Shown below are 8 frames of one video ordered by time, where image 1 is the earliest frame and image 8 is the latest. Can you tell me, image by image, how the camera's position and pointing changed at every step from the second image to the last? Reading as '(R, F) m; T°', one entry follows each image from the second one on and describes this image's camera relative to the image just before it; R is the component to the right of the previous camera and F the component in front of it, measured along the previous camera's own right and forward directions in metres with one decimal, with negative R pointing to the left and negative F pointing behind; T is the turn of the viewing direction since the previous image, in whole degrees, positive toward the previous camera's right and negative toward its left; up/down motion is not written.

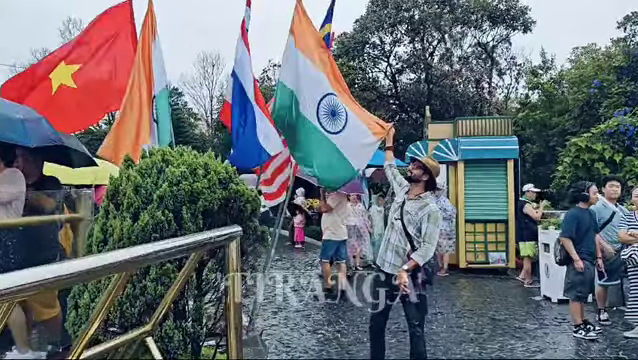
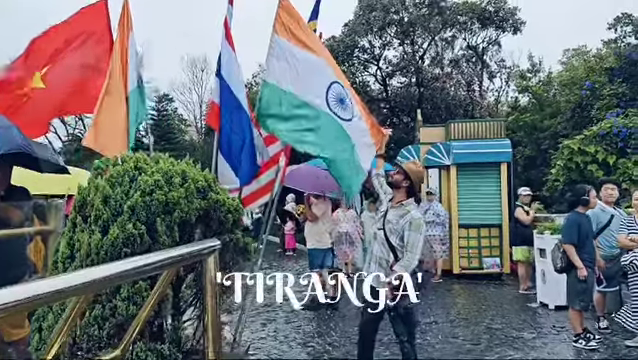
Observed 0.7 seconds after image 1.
(0.0, +0.3) m; +1°
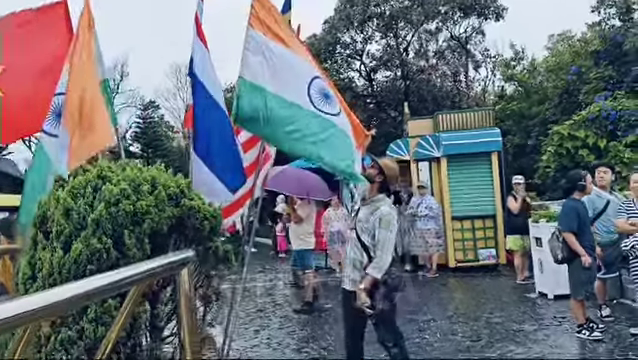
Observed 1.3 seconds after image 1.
(+0.1, +0.3) m; +1°
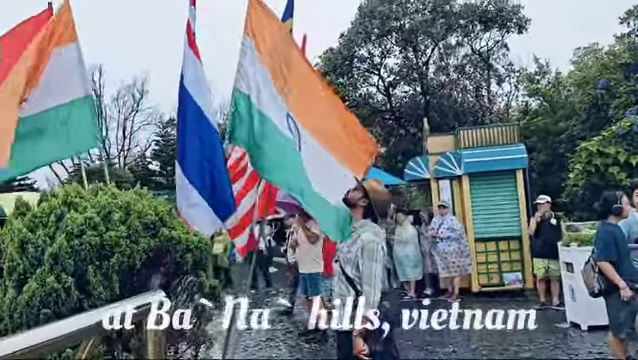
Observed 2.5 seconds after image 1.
(+0.1, +0.5) m; -2°
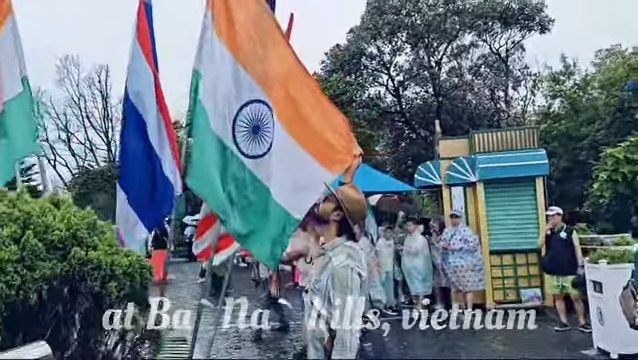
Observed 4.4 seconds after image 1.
(+0.2, +0.8) m; -1°
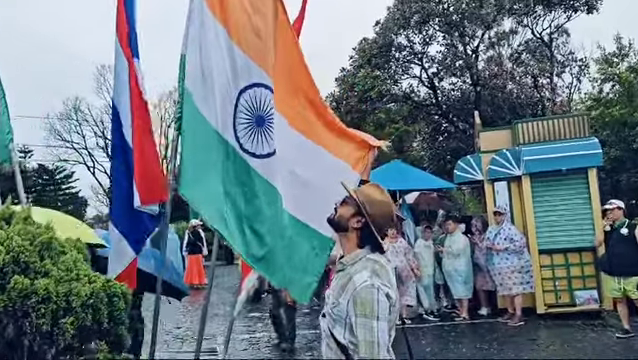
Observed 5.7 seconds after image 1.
(+0.1, +0.6) m; -4°
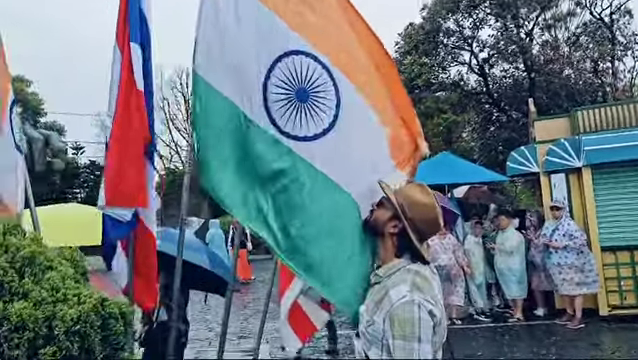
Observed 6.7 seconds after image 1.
(+0.1, +0.4) m; -5°
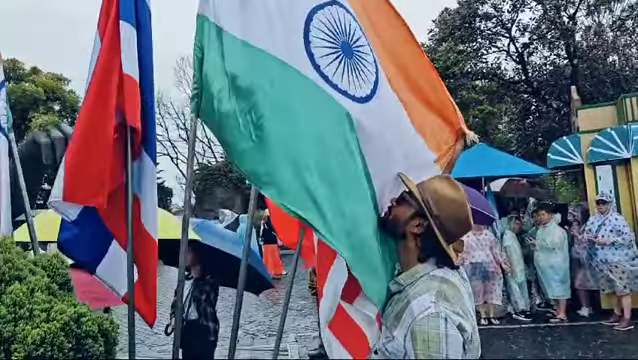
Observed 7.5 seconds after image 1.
(+0.1, +0.3) m; -4°
